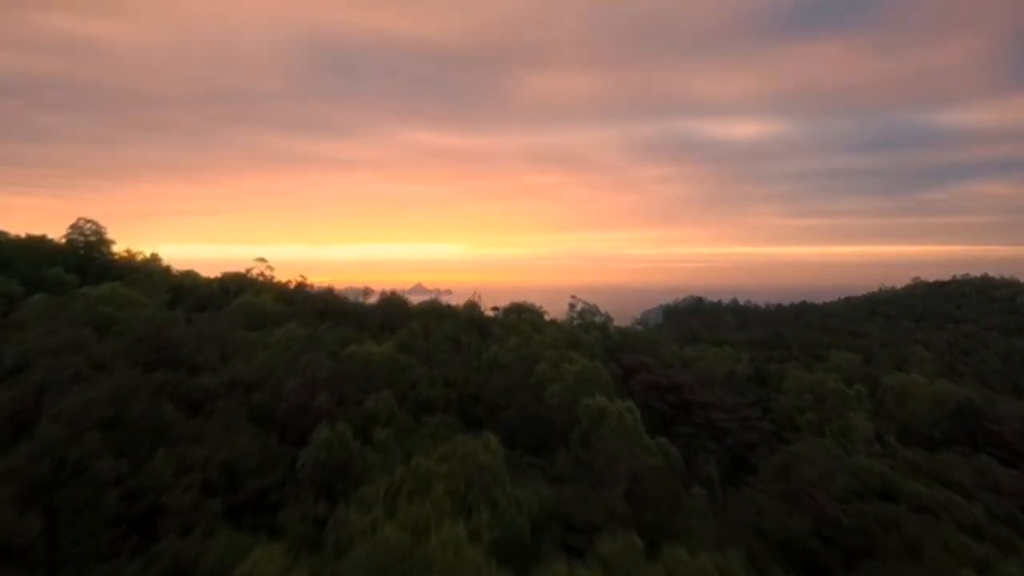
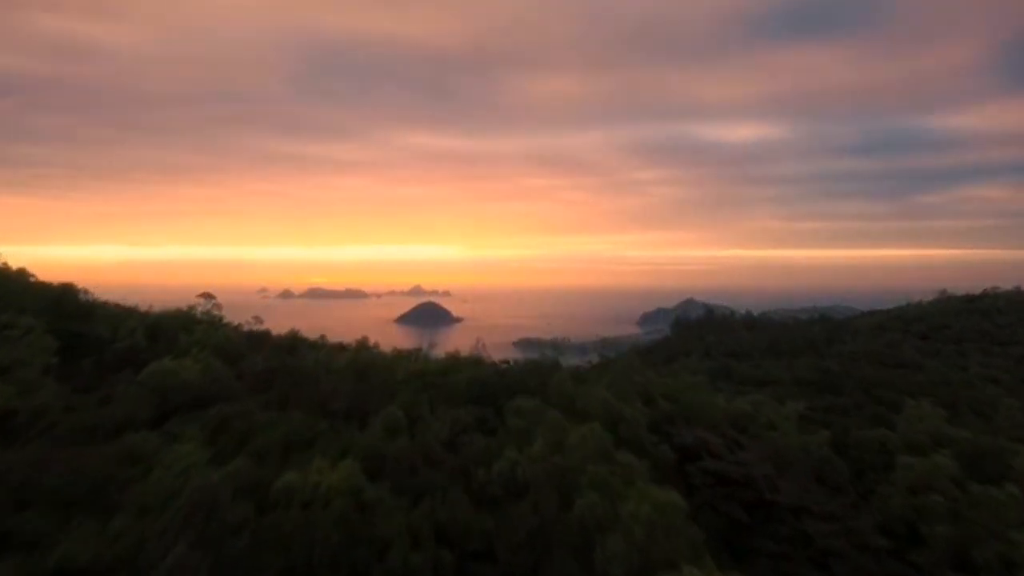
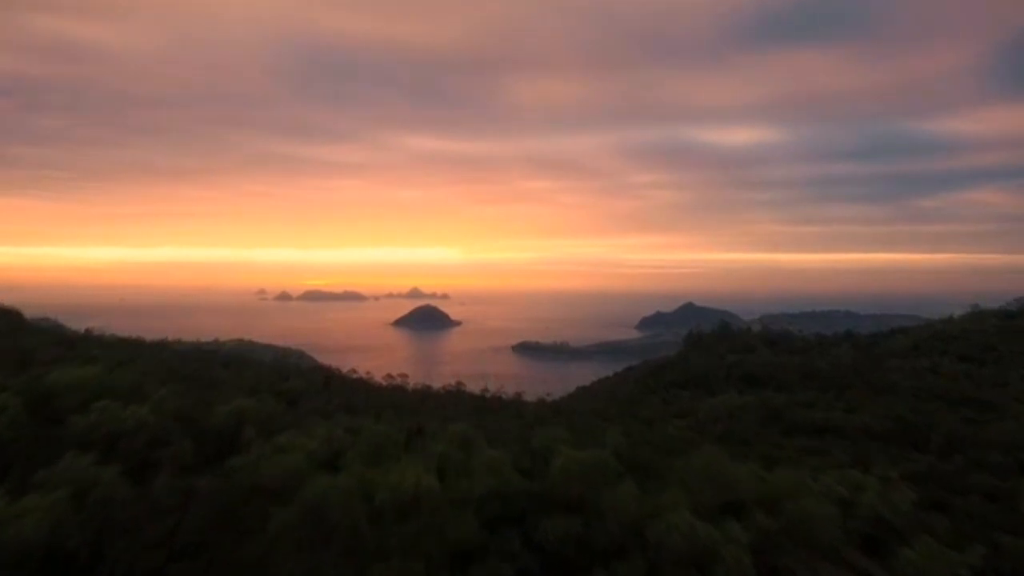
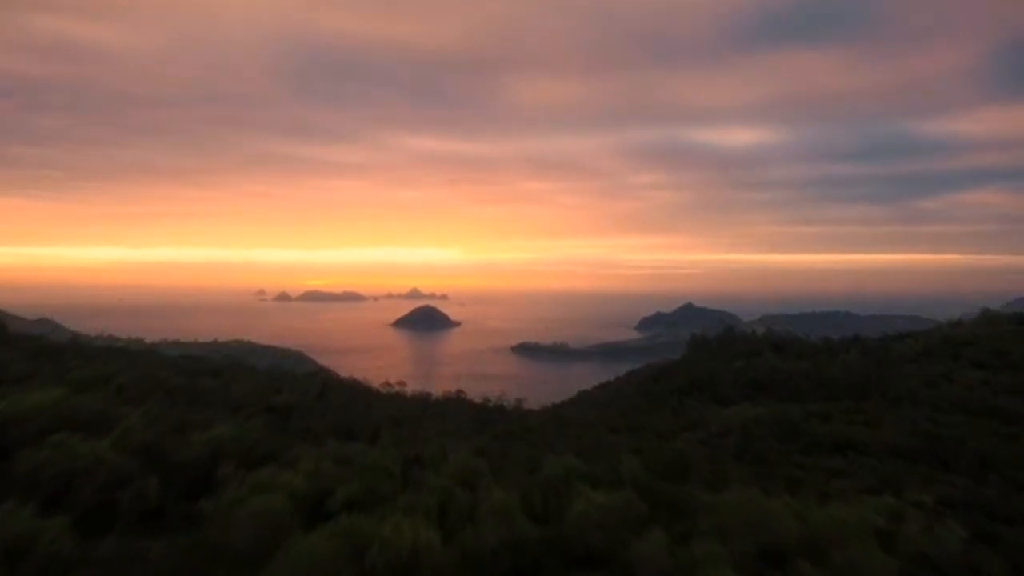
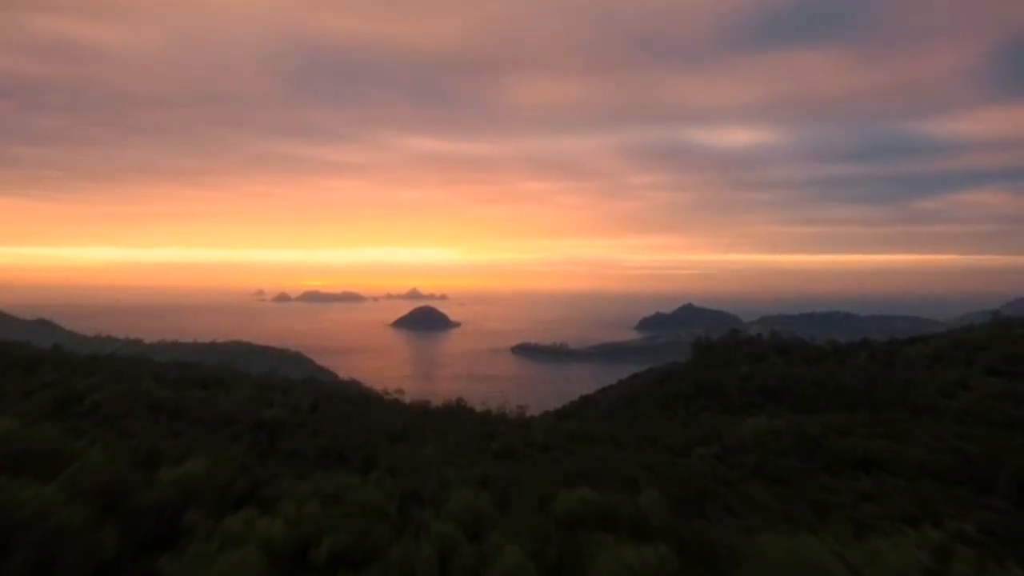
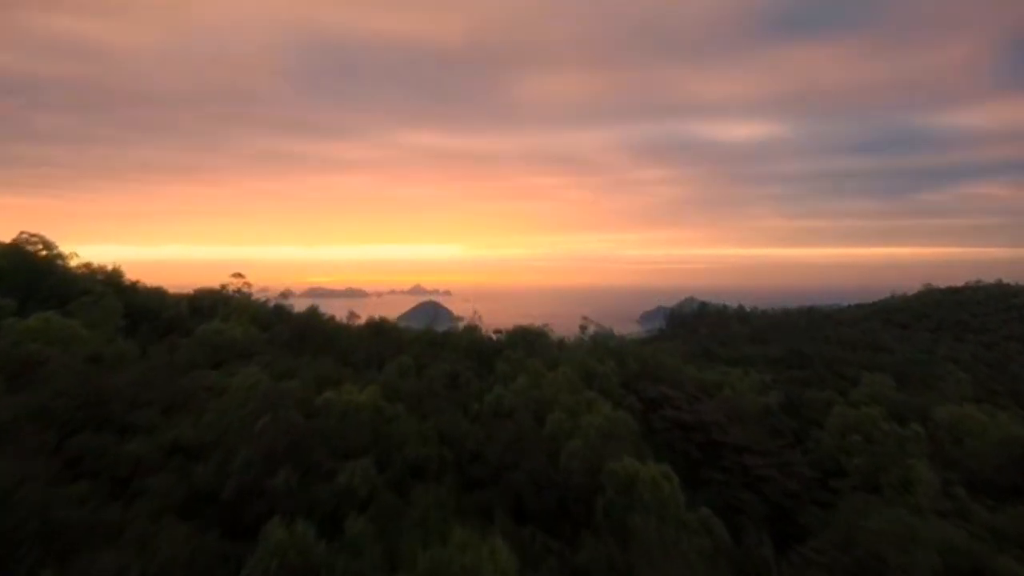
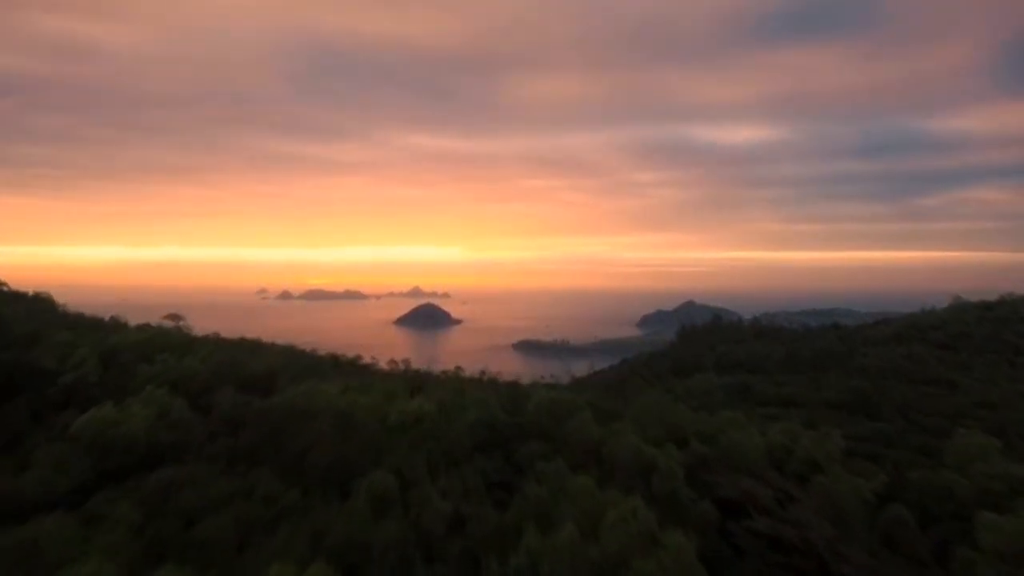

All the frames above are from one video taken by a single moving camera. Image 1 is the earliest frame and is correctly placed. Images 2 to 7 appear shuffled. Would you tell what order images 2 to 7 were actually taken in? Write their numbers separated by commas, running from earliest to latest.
6, 2, 7, 3, 4, 5
